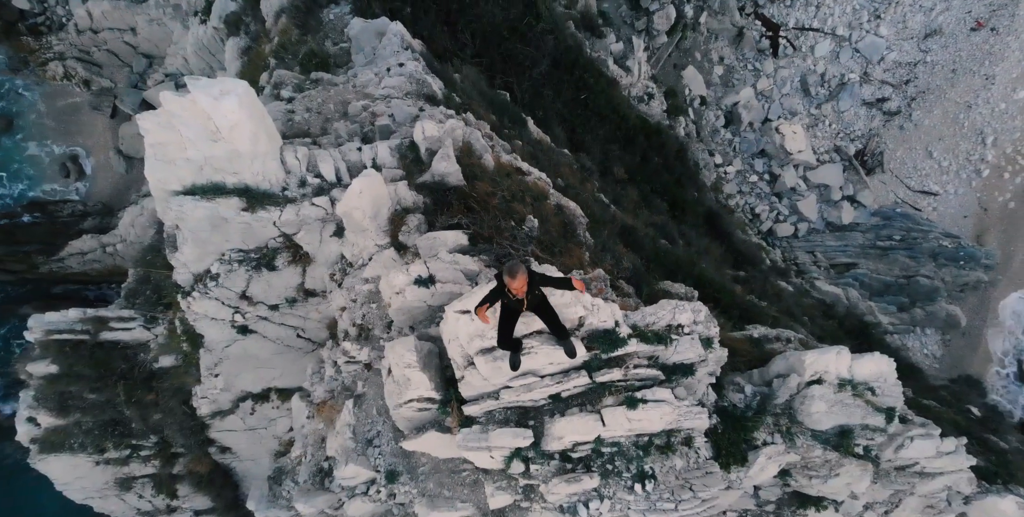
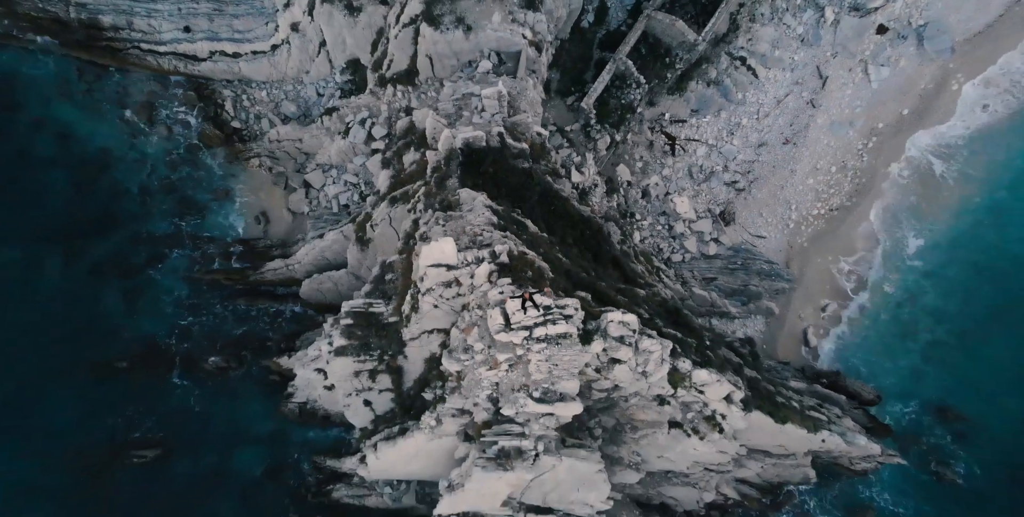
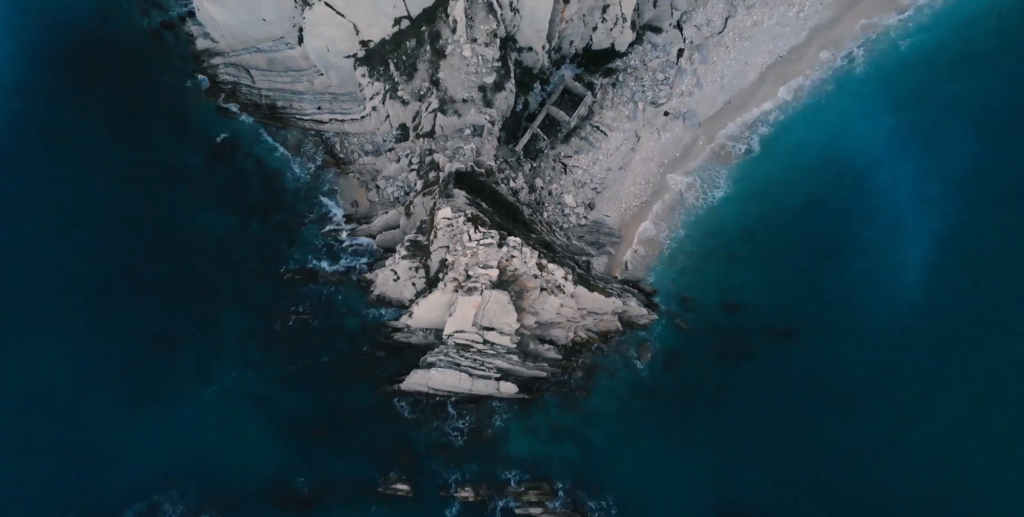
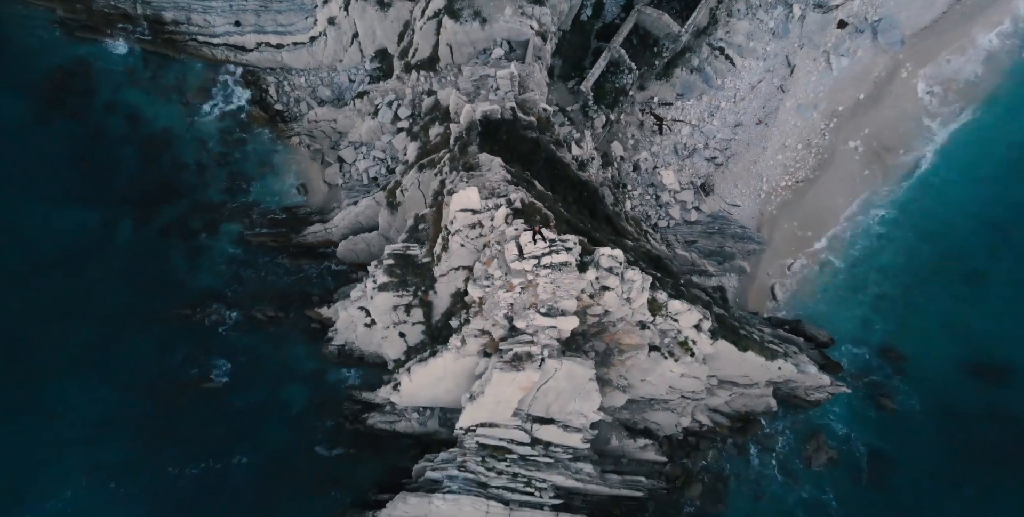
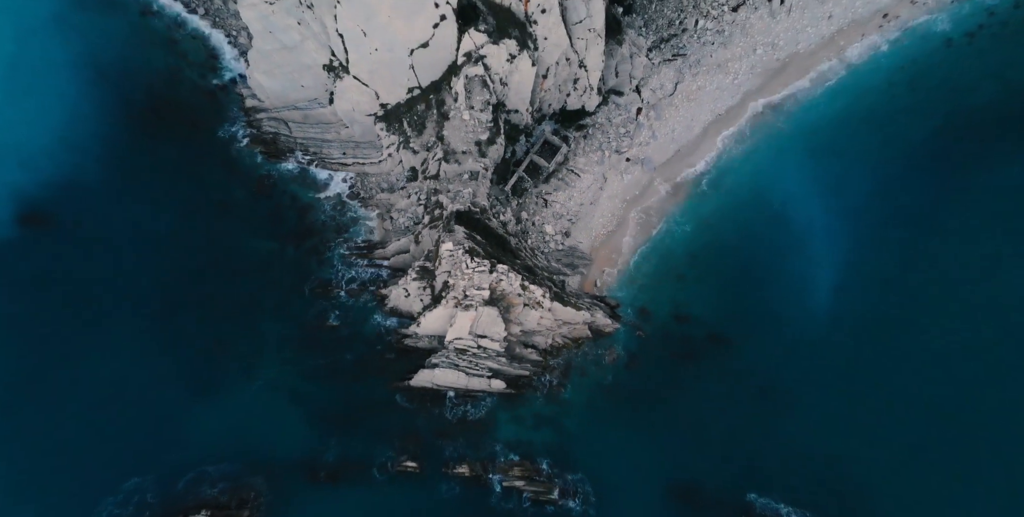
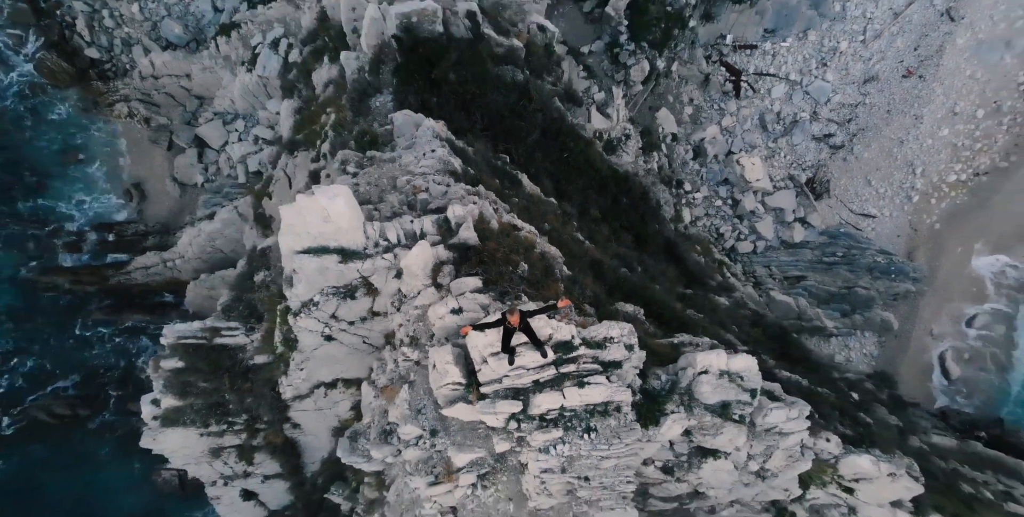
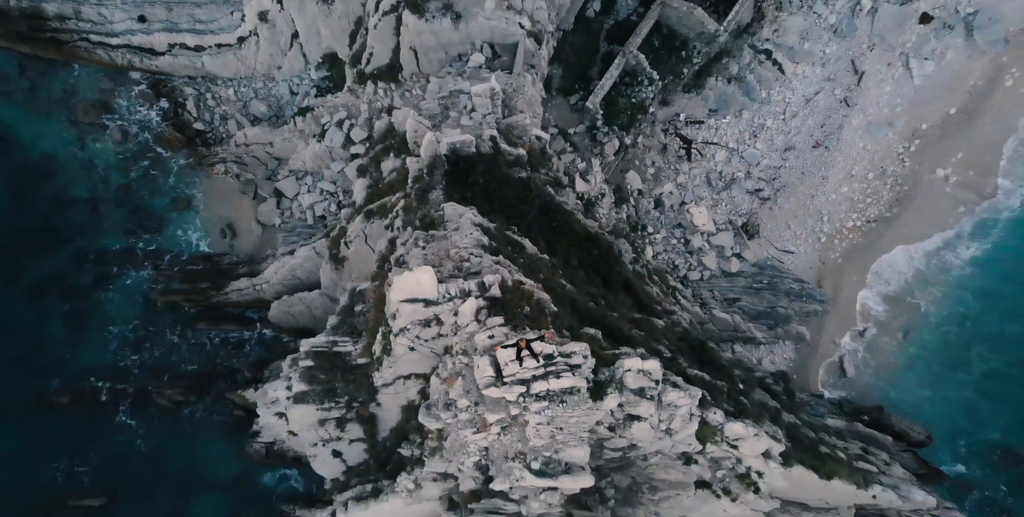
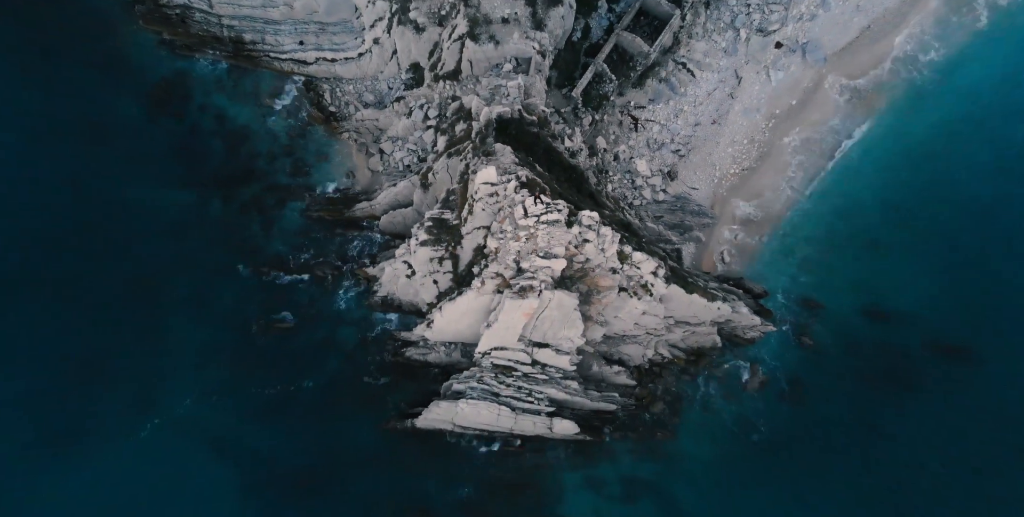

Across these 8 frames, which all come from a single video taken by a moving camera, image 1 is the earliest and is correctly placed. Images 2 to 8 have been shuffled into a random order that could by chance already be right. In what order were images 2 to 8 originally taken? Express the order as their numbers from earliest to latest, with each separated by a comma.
6, 7, 2, 4, 8, 3, 5
